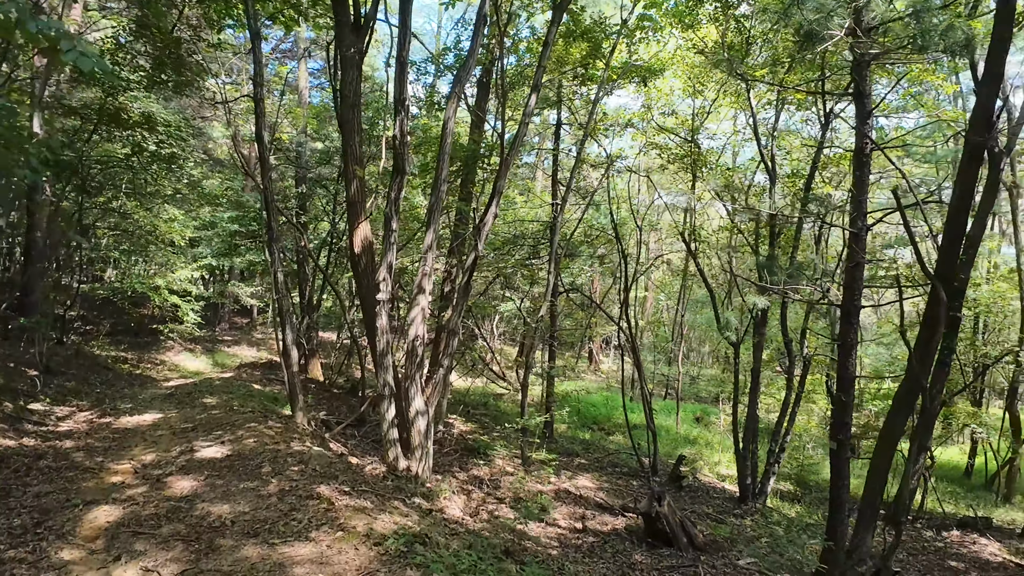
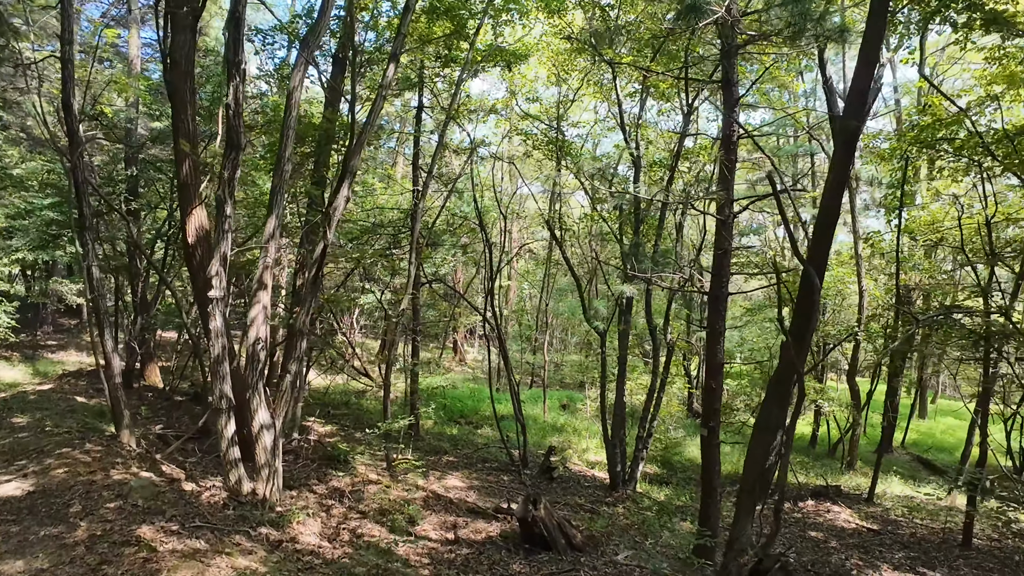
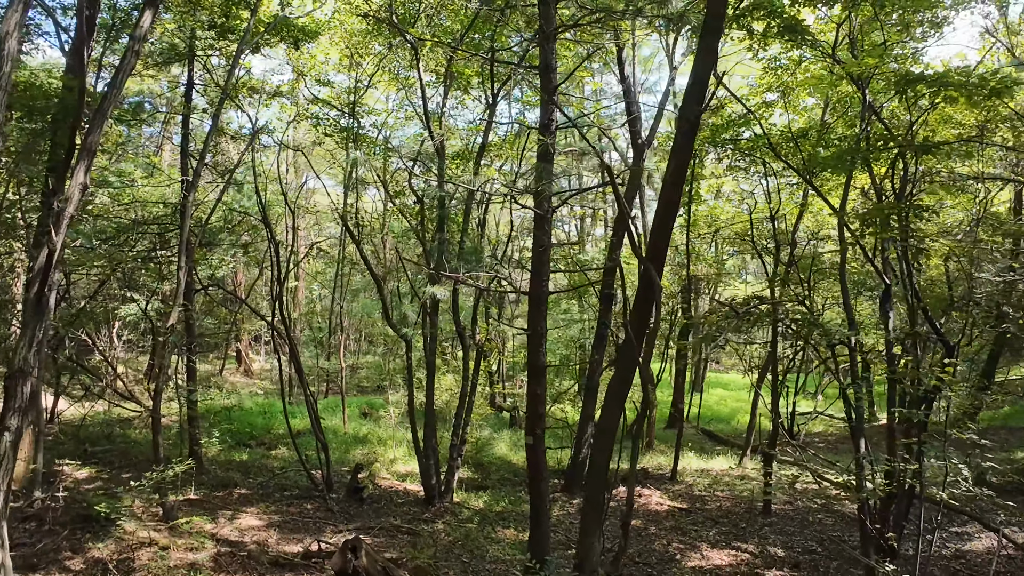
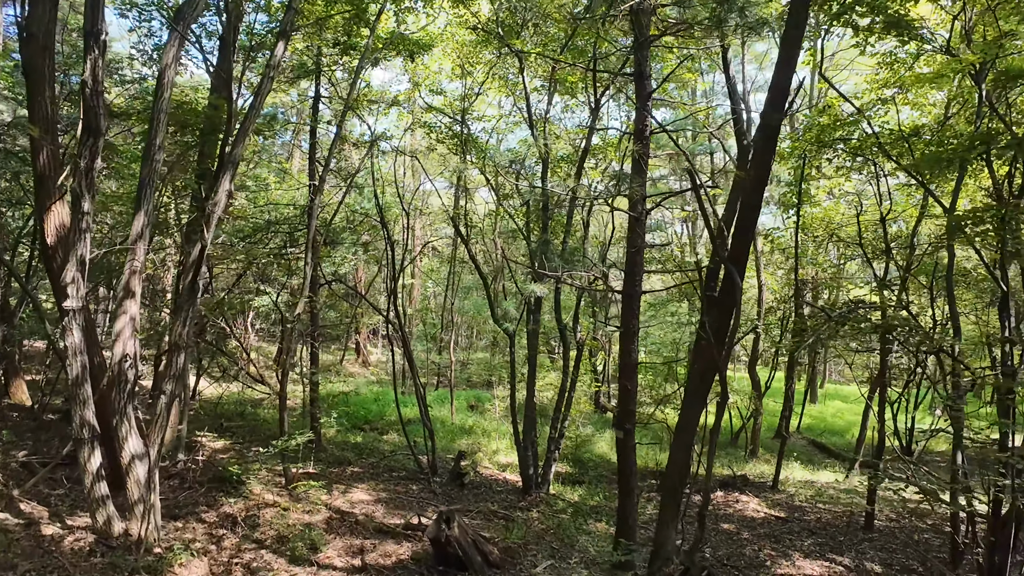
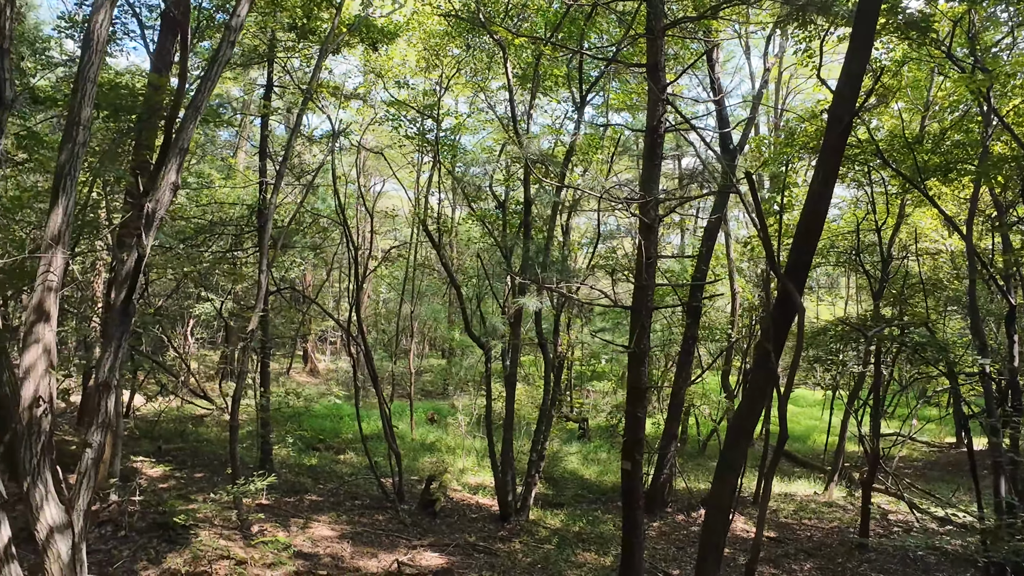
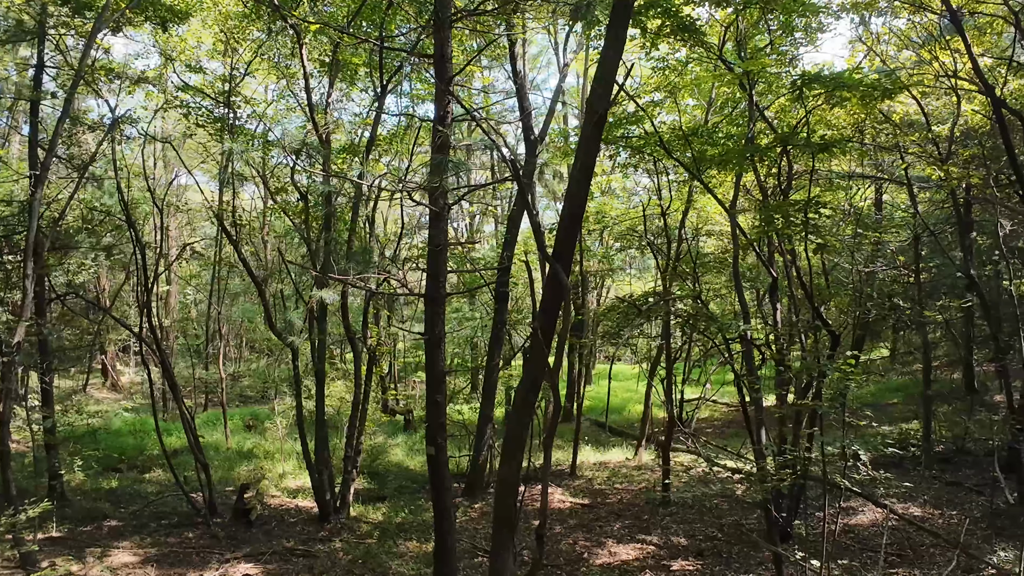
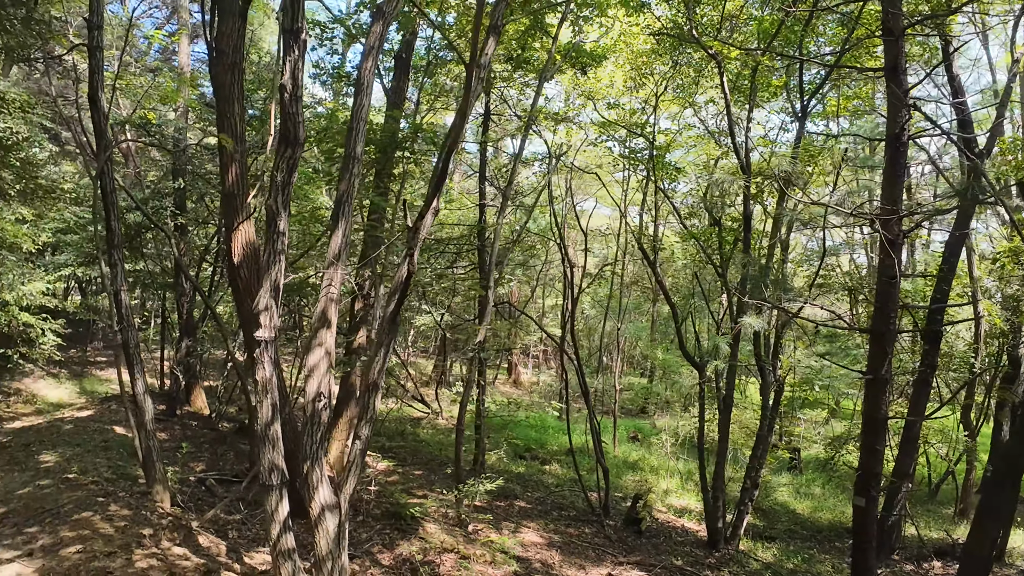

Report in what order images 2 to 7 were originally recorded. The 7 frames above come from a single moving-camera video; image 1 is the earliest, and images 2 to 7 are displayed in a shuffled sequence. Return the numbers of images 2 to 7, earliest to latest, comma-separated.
2, 4, 3, 6, 5, 7
